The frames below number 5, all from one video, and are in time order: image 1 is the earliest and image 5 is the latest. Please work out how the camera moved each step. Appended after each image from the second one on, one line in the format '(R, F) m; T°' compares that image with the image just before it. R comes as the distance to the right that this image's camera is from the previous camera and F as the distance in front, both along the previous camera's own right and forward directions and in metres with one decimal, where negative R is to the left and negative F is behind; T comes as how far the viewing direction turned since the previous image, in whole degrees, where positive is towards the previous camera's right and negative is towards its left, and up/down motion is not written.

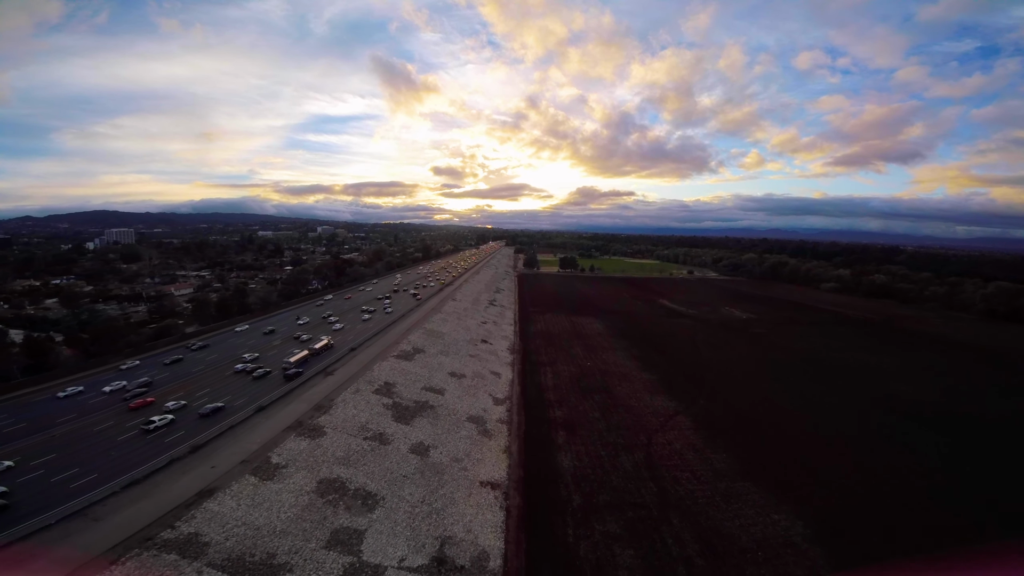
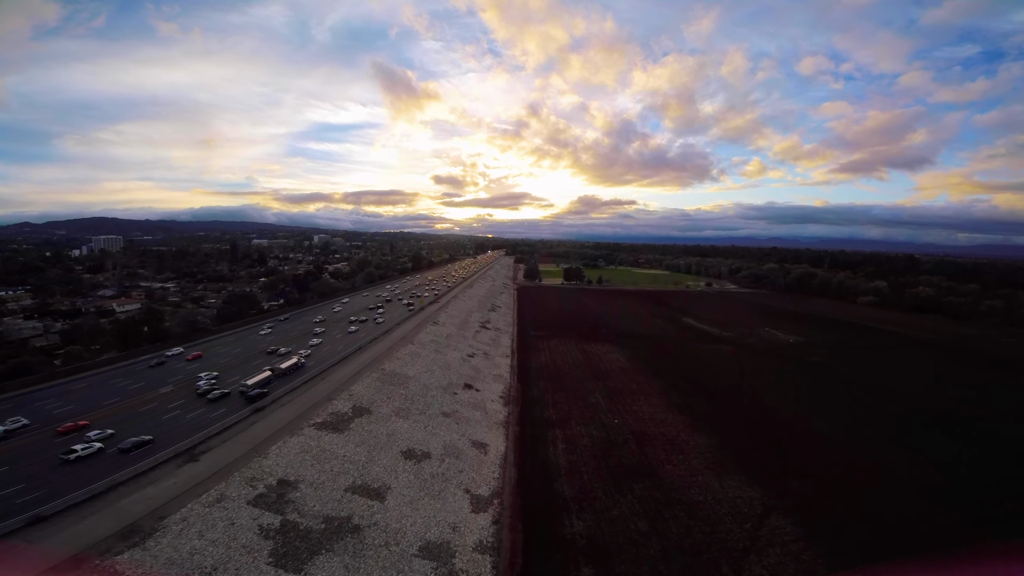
(+0.4, +8.8) m; 0°
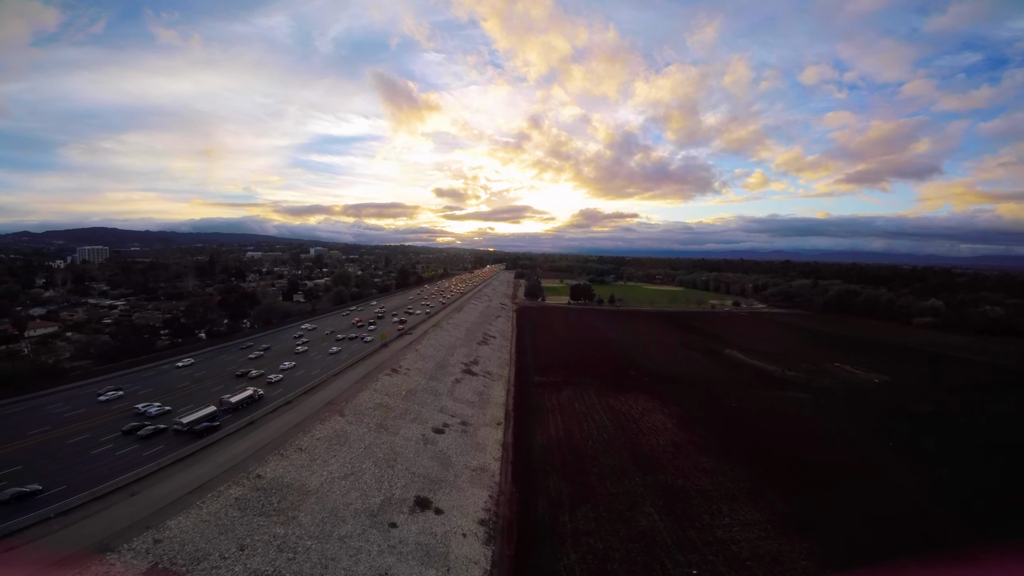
(+0.4, +9.7) m; 0°
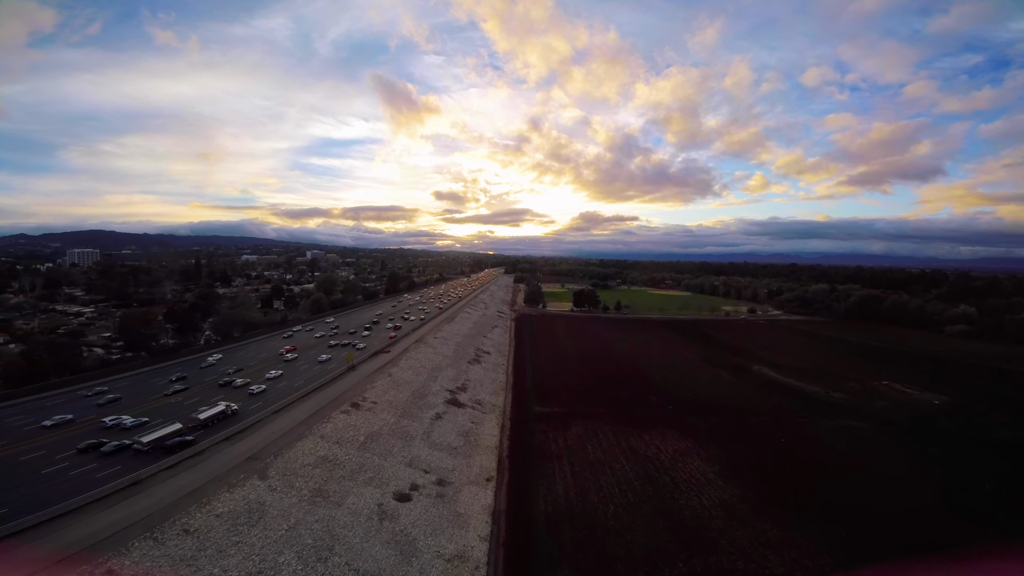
(+0.2, +4.7) m; 0°
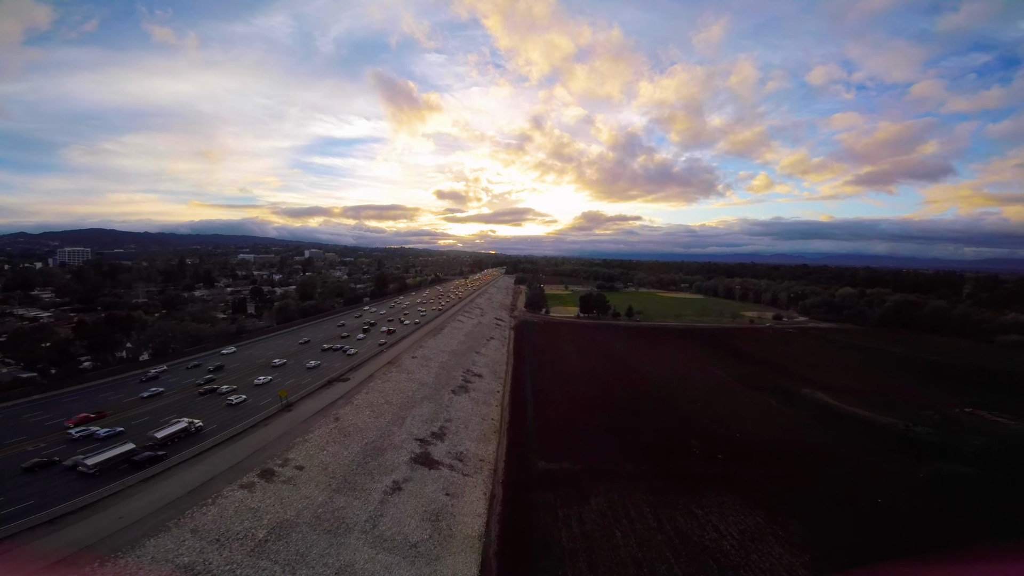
(+0.3, +5.7) m; 0°
